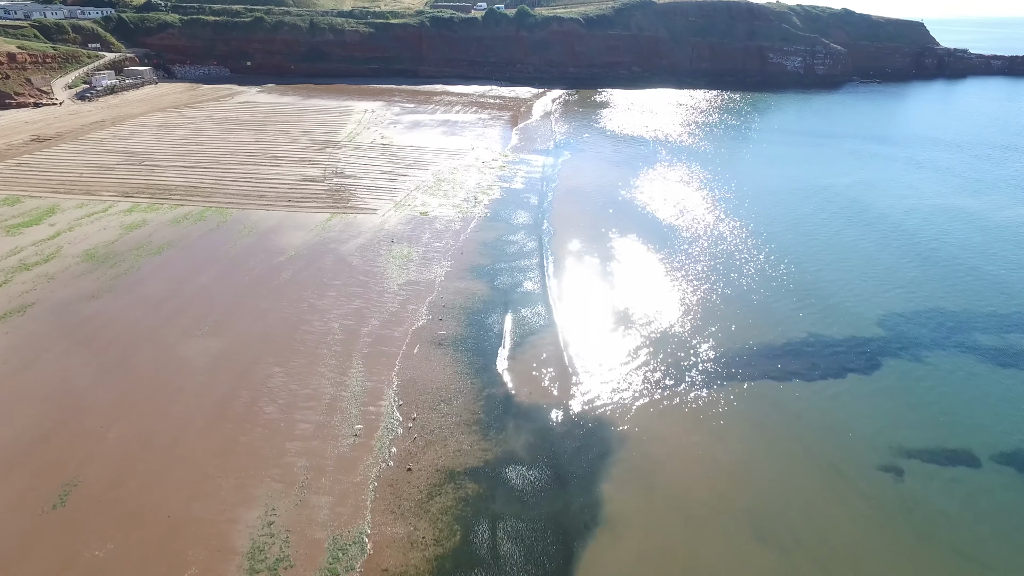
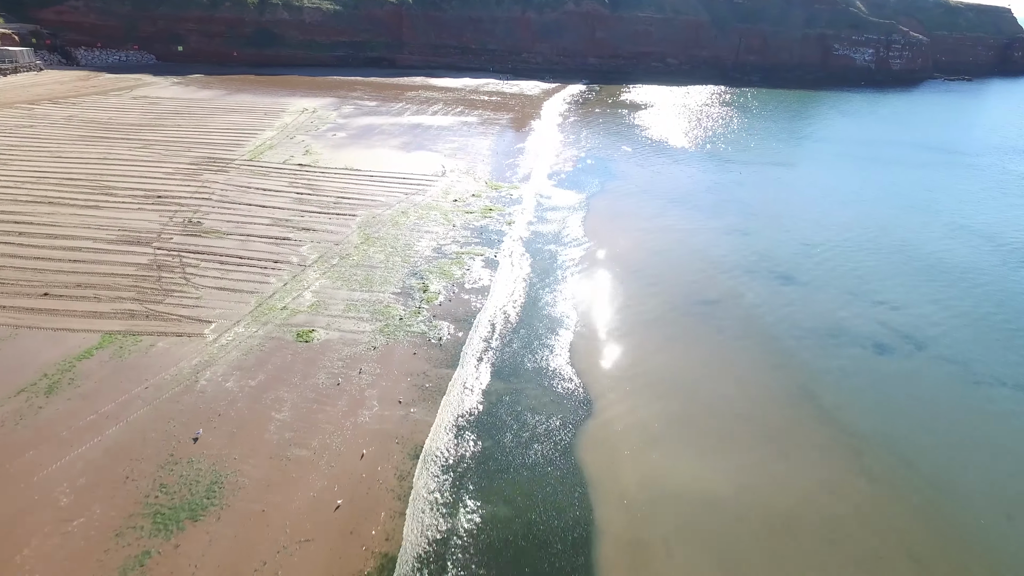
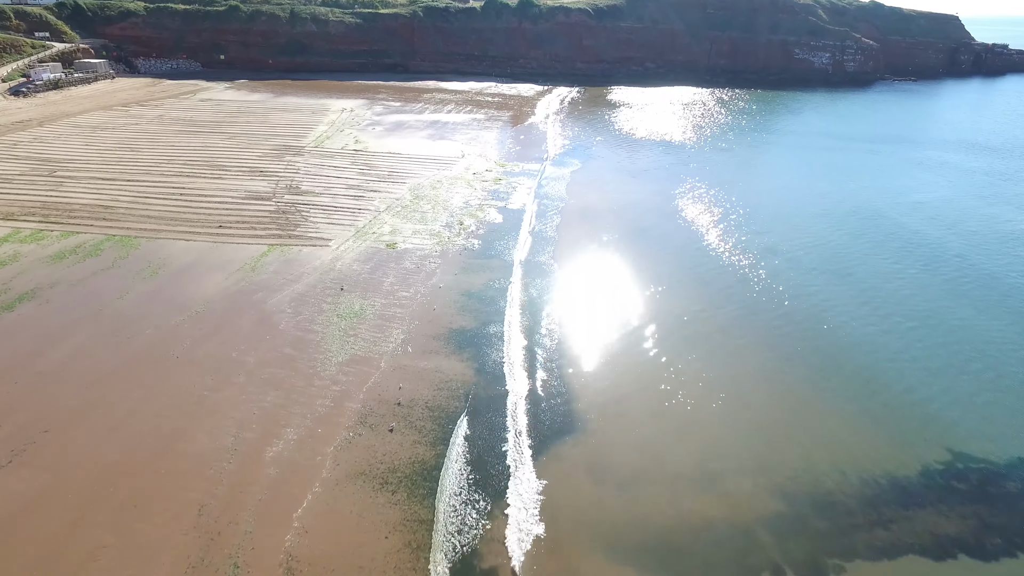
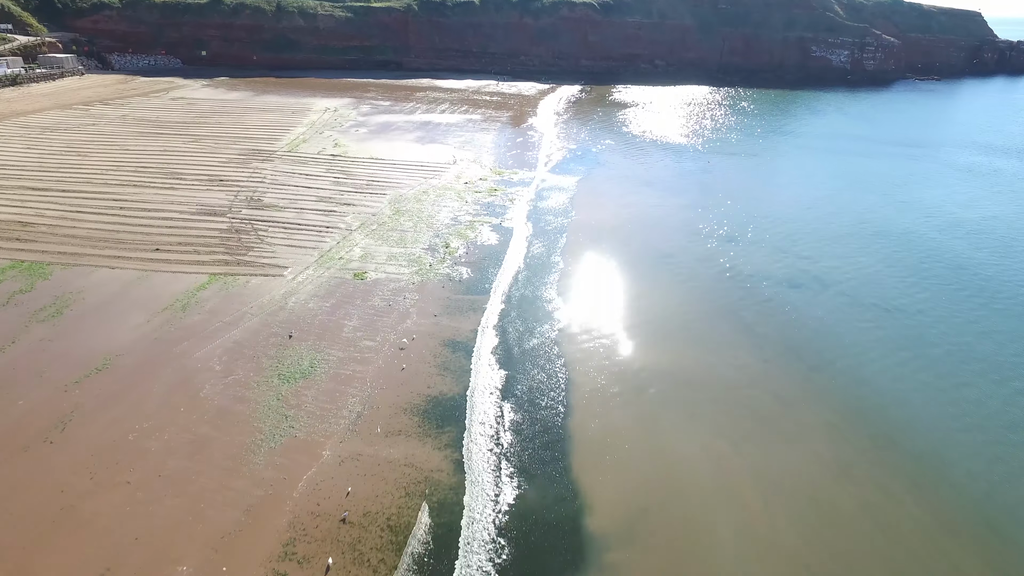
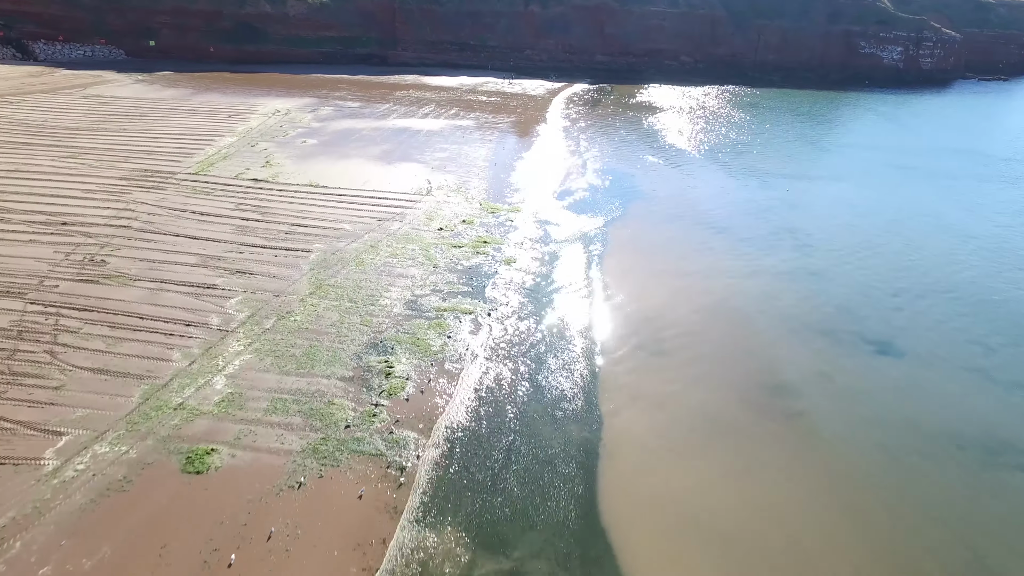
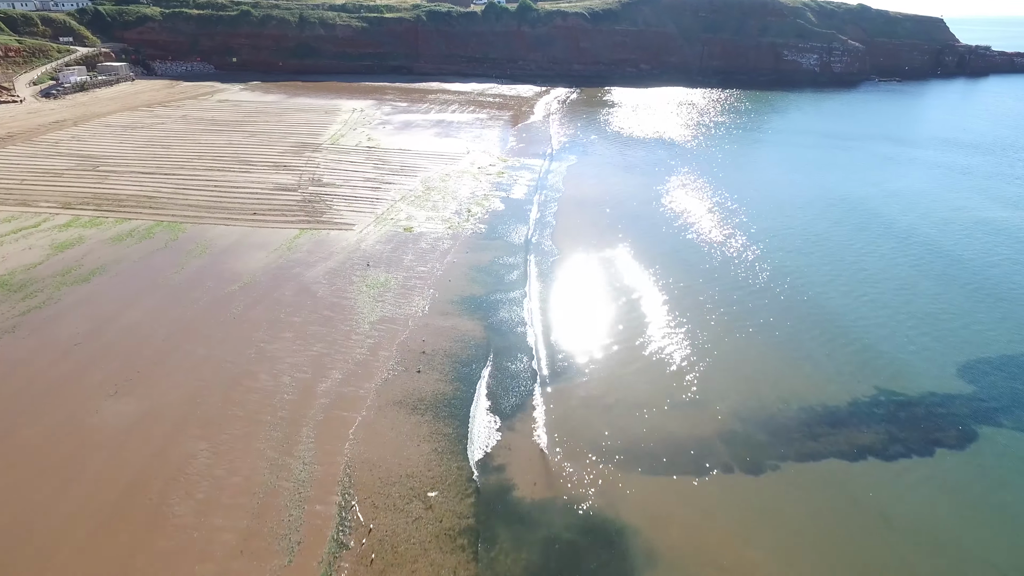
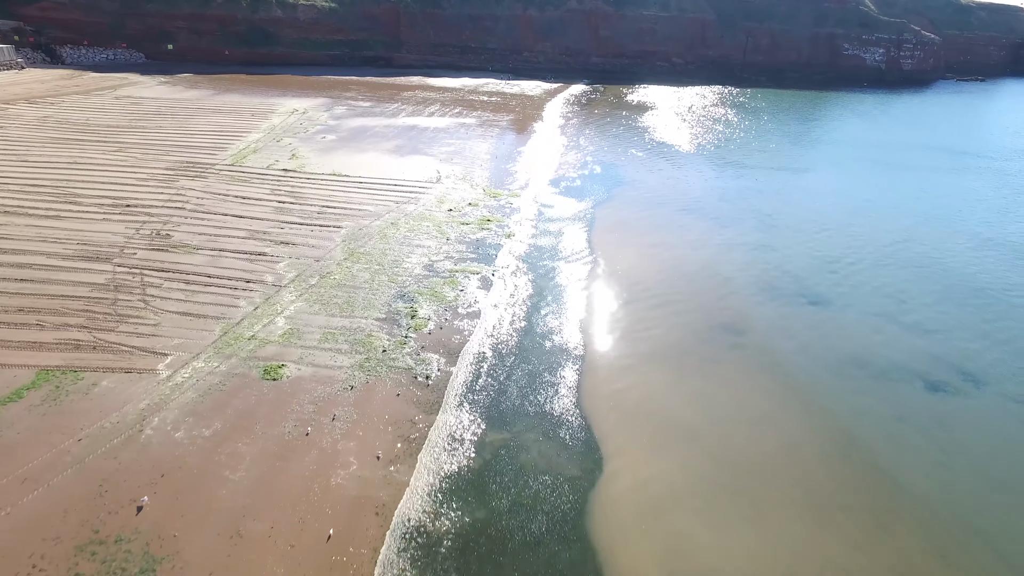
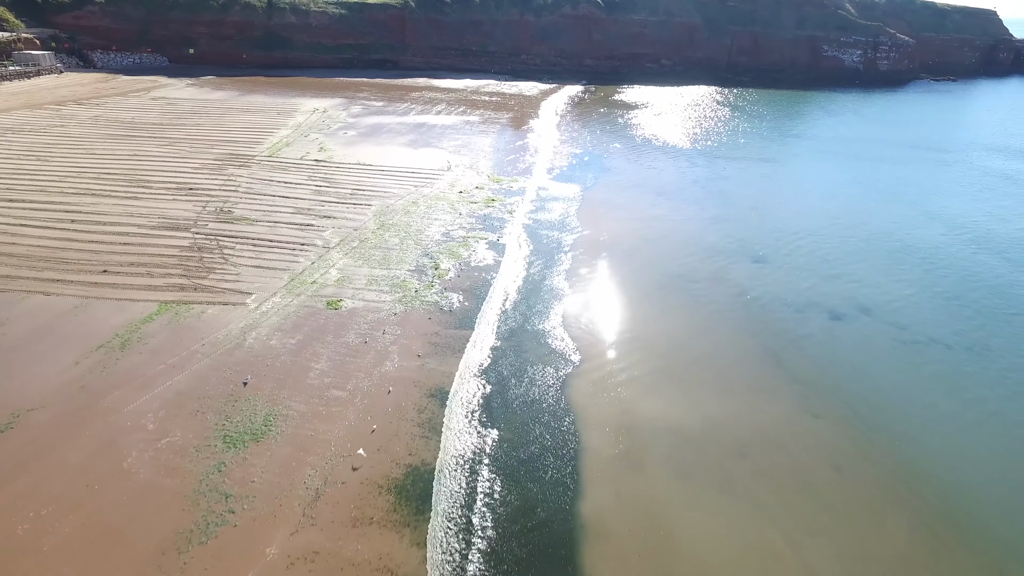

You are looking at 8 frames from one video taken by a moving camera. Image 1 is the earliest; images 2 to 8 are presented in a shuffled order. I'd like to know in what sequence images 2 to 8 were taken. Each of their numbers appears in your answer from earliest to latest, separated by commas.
6, 3, 4, 8, 2, 7, 5
